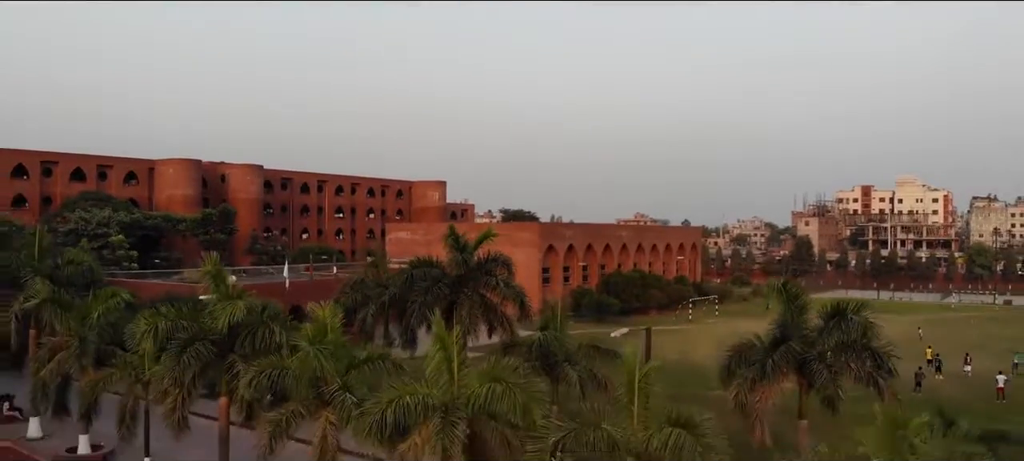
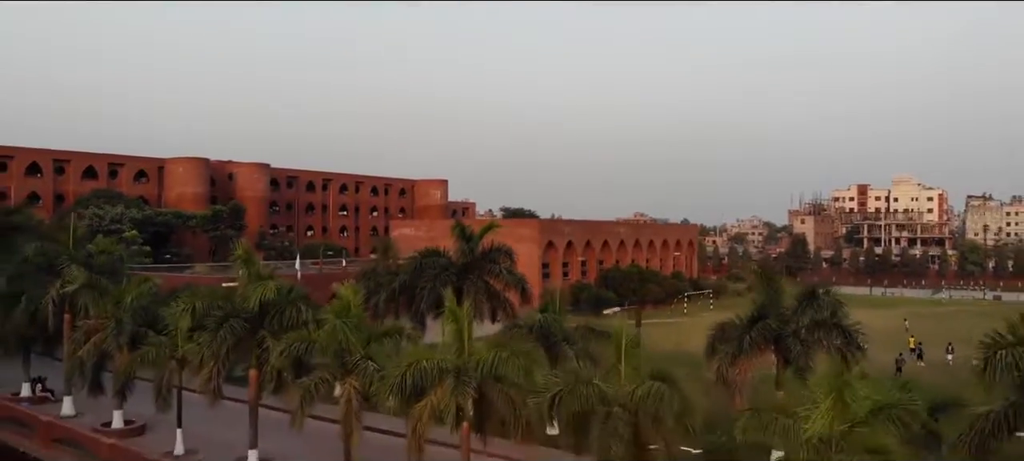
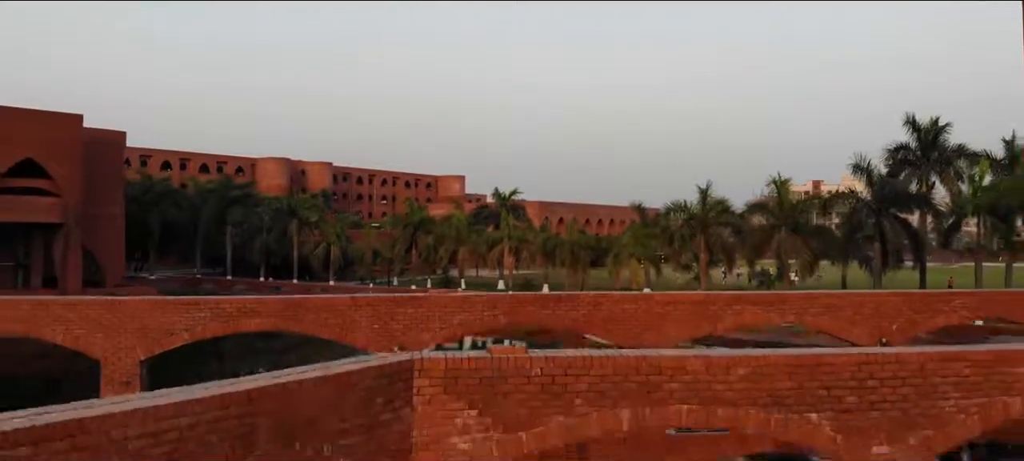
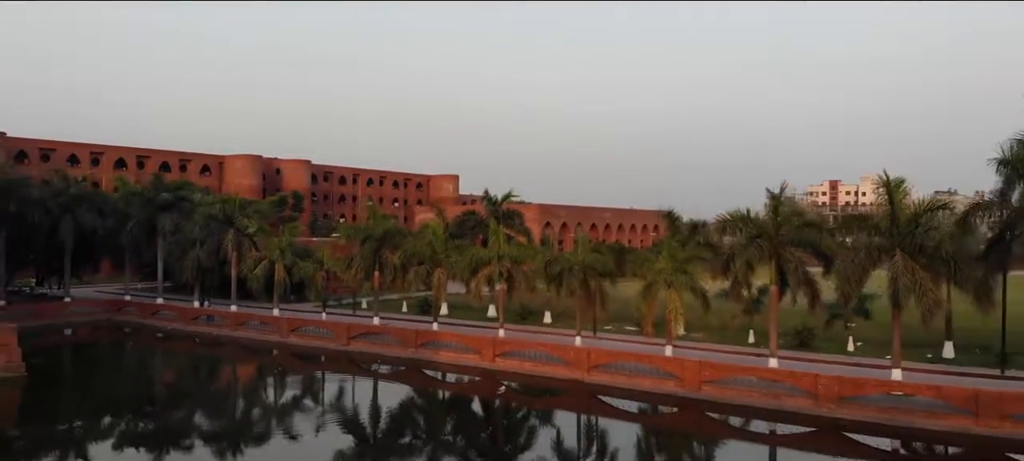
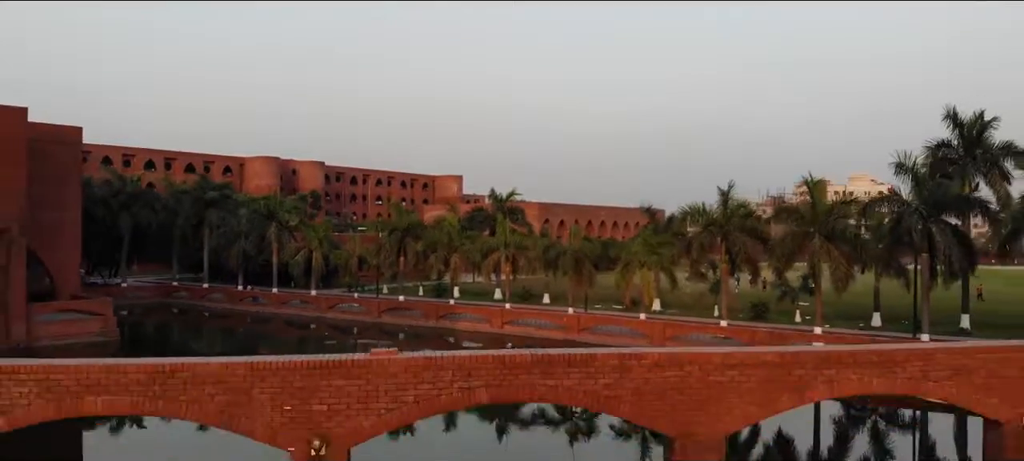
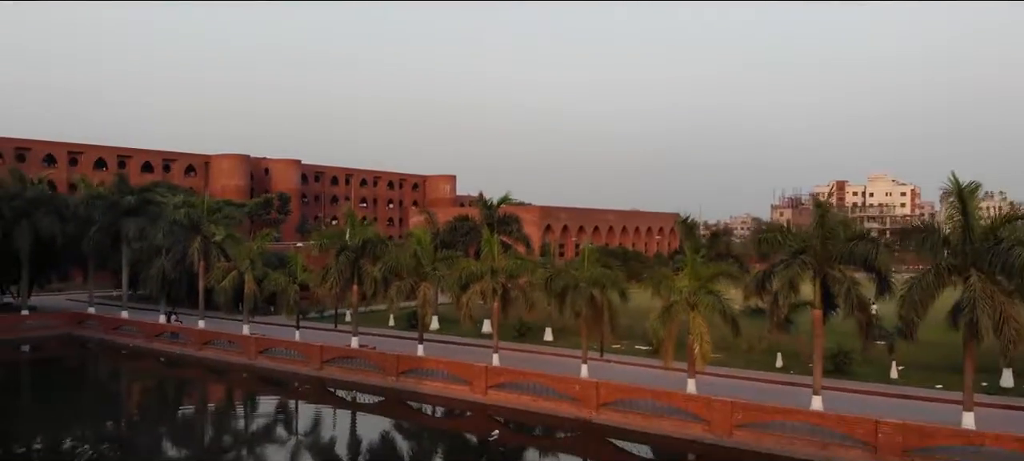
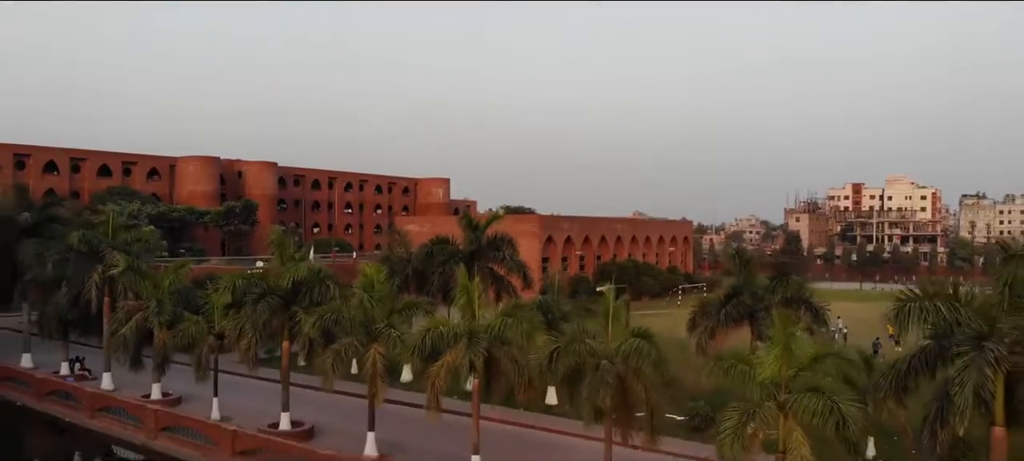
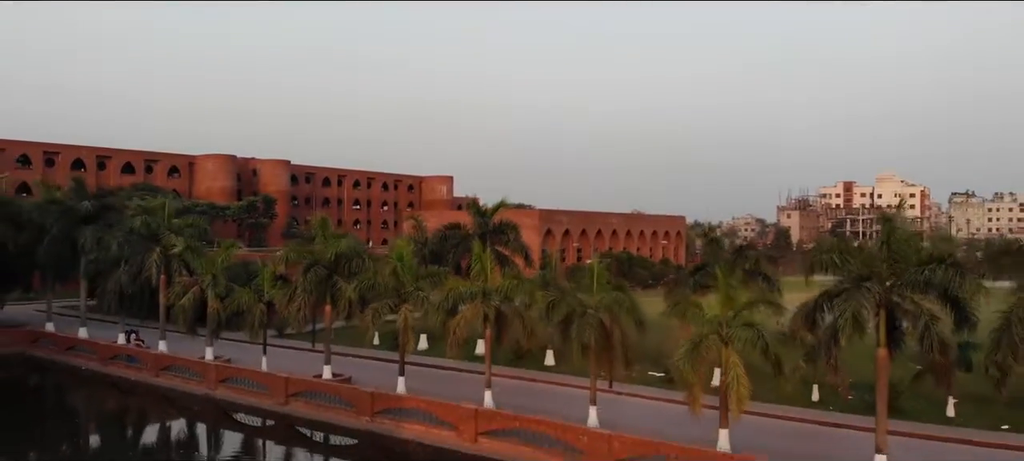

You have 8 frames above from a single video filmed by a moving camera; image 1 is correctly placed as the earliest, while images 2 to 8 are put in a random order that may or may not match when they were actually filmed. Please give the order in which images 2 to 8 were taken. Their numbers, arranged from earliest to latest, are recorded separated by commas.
2, 7, 8, 6, 4, 5, 3
